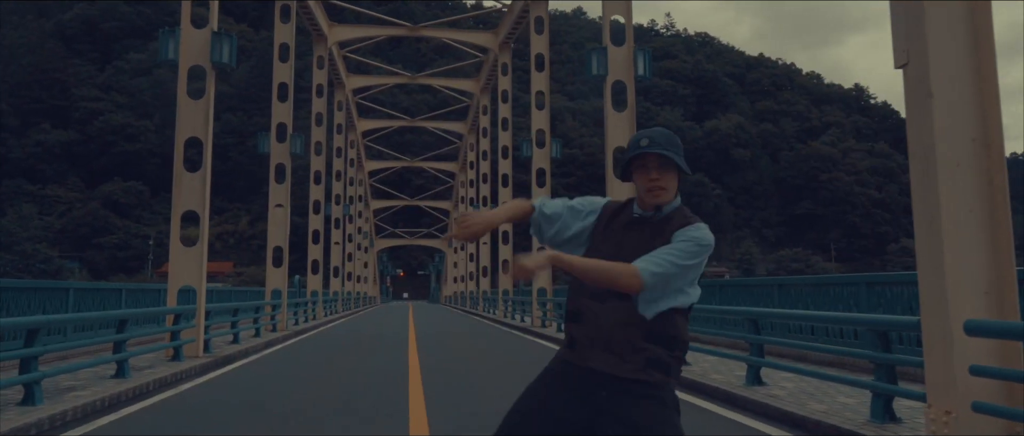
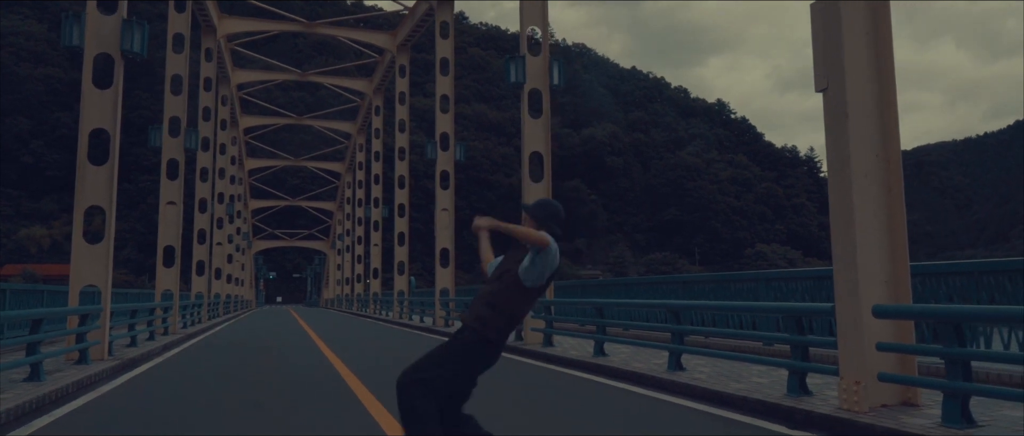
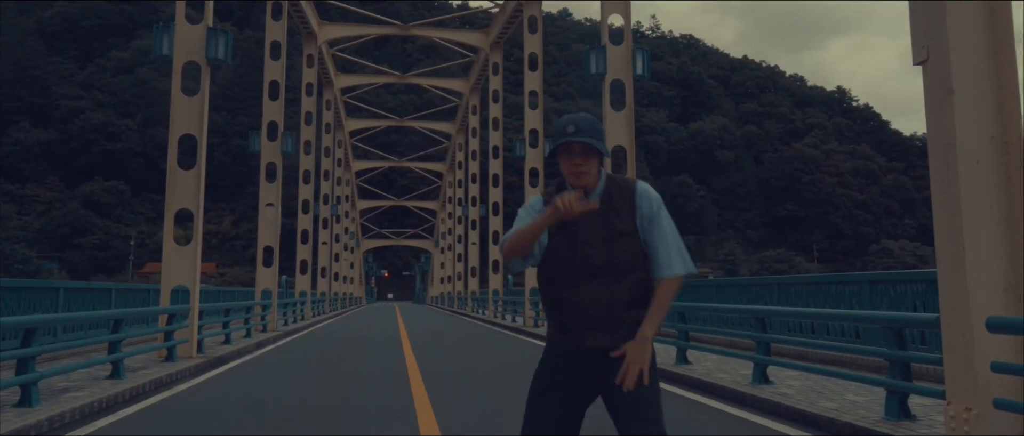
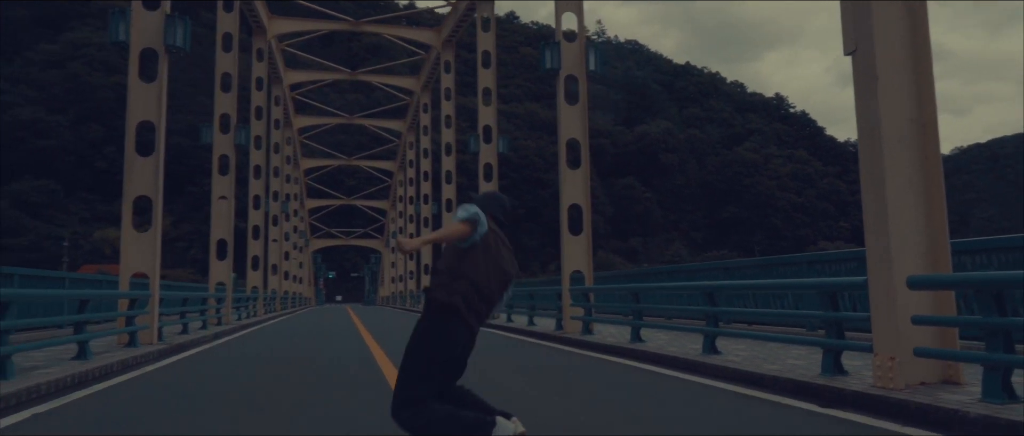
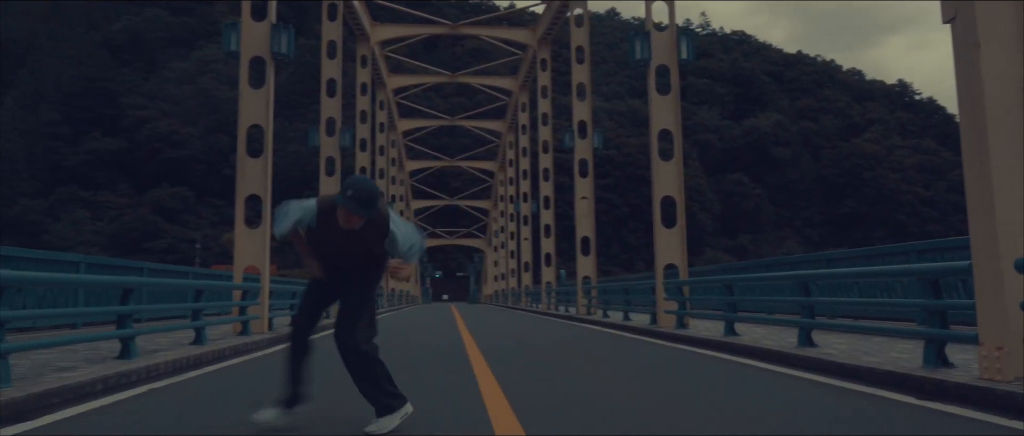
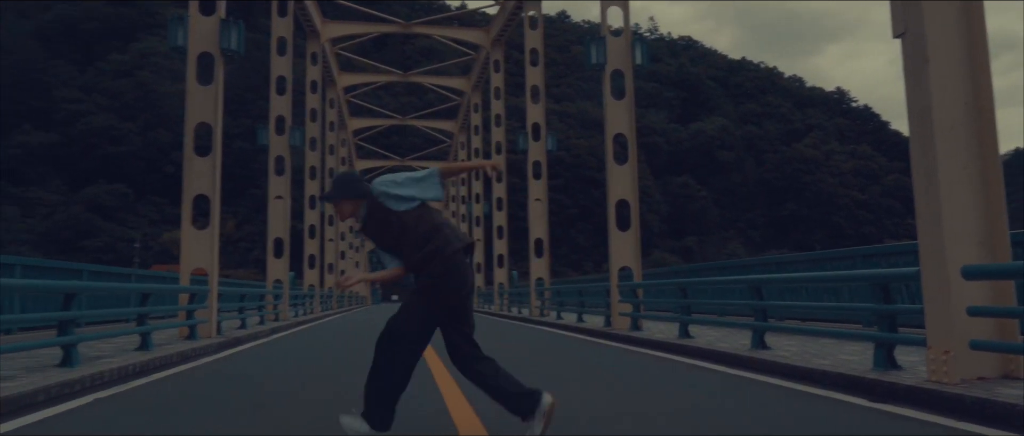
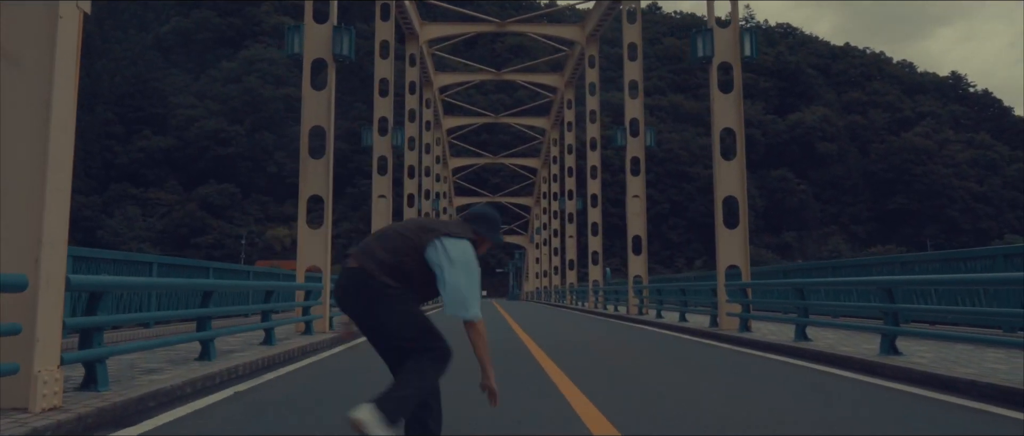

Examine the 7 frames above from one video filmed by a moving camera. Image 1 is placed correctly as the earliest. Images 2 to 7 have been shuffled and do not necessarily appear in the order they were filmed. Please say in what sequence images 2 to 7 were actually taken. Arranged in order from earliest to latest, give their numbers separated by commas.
3, 2, 4, 6, 5, 7
